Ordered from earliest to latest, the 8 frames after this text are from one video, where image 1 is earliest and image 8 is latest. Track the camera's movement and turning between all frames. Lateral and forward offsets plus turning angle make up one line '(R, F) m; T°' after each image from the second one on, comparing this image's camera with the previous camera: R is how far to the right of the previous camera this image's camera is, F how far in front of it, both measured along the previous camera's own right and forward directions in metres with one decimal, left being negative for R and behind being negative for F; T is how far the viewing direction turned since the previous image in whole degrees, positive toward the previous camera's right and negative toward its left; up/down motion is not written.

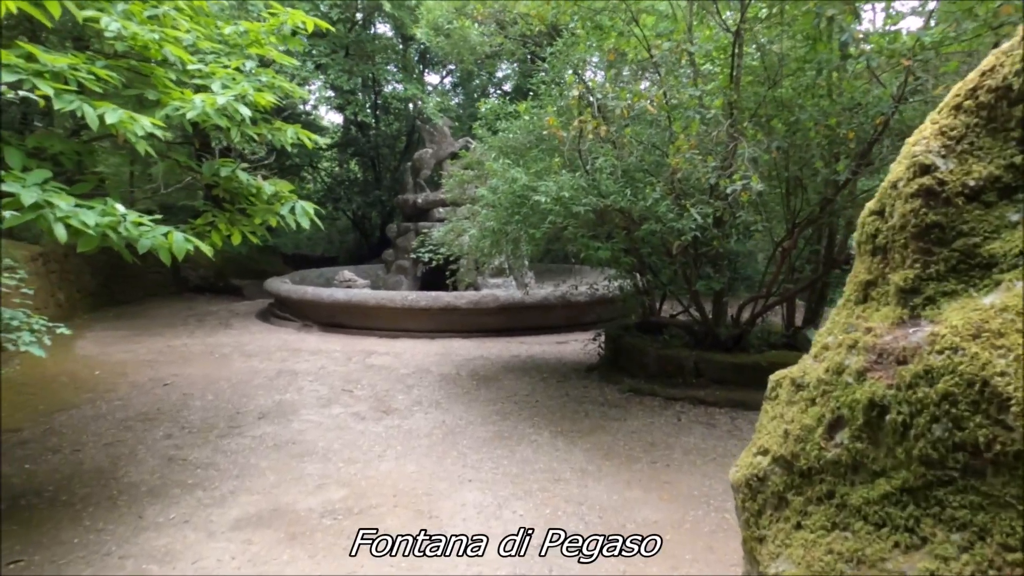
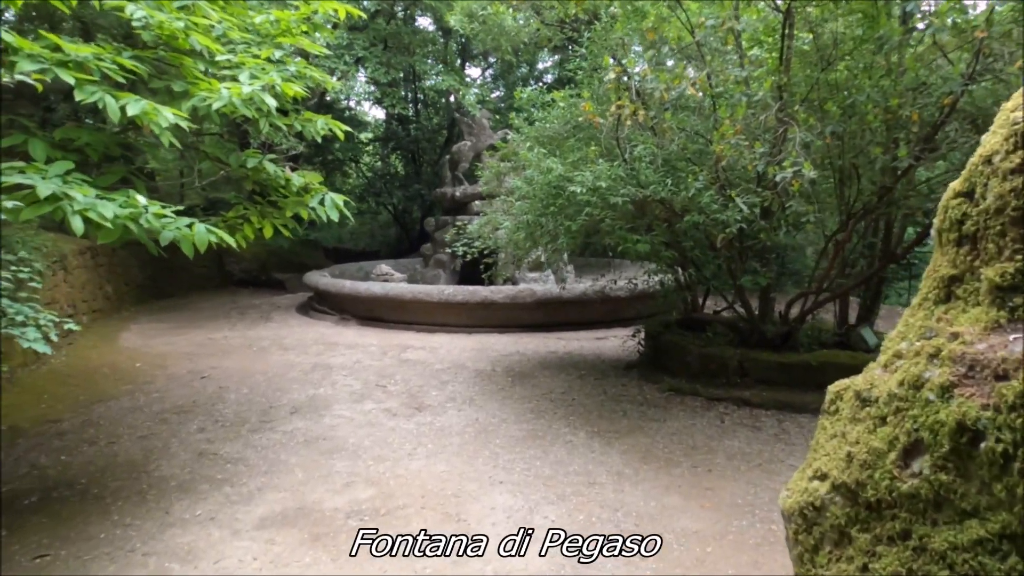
(0.0, +0.1) m; -4°
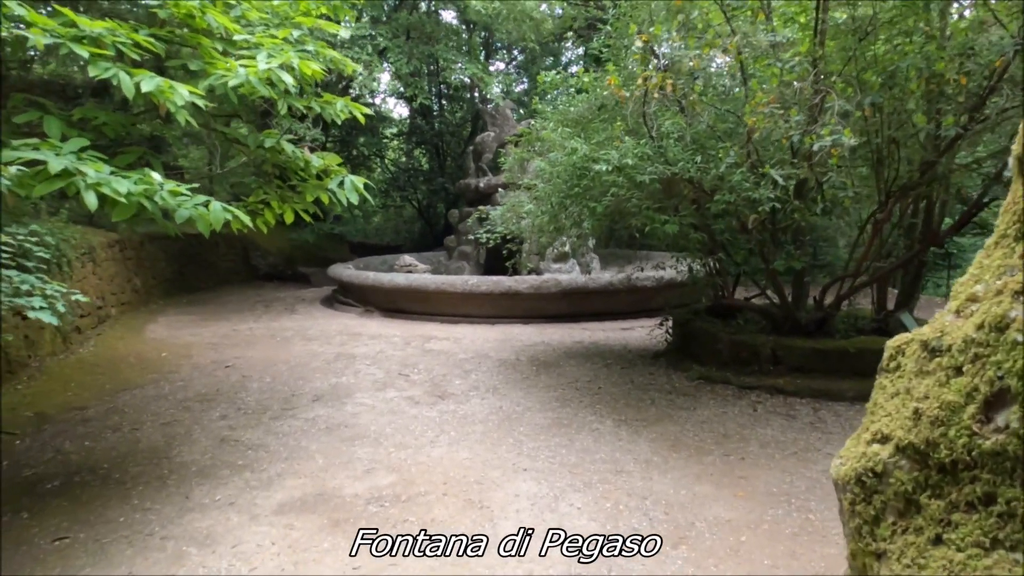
(0.0, +0.1) m; -2°
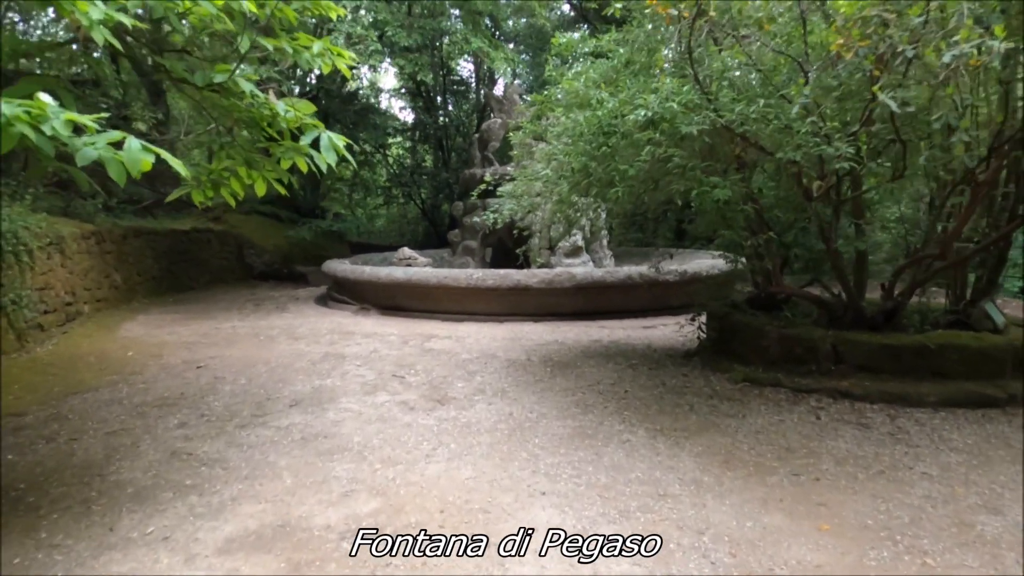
(0.0, +0.6) m; 0°
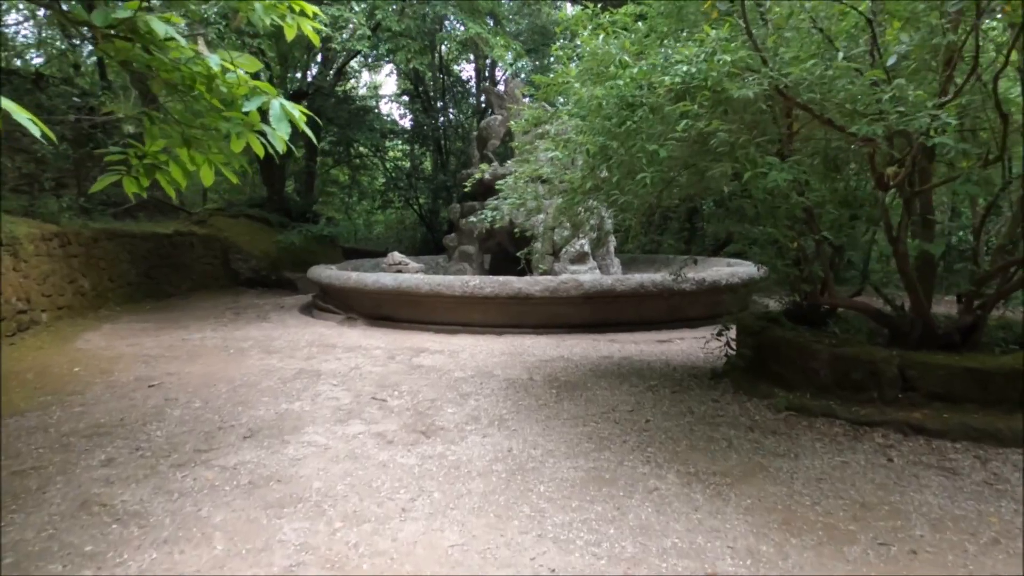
(0.0, +0.6) m; 0°
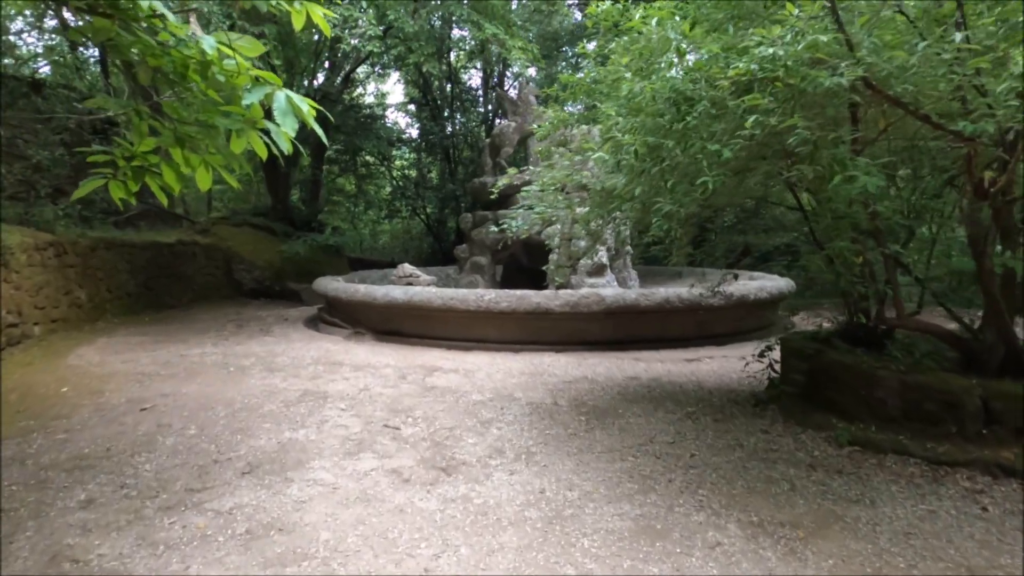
(-0.1, +0.3) m; 0°
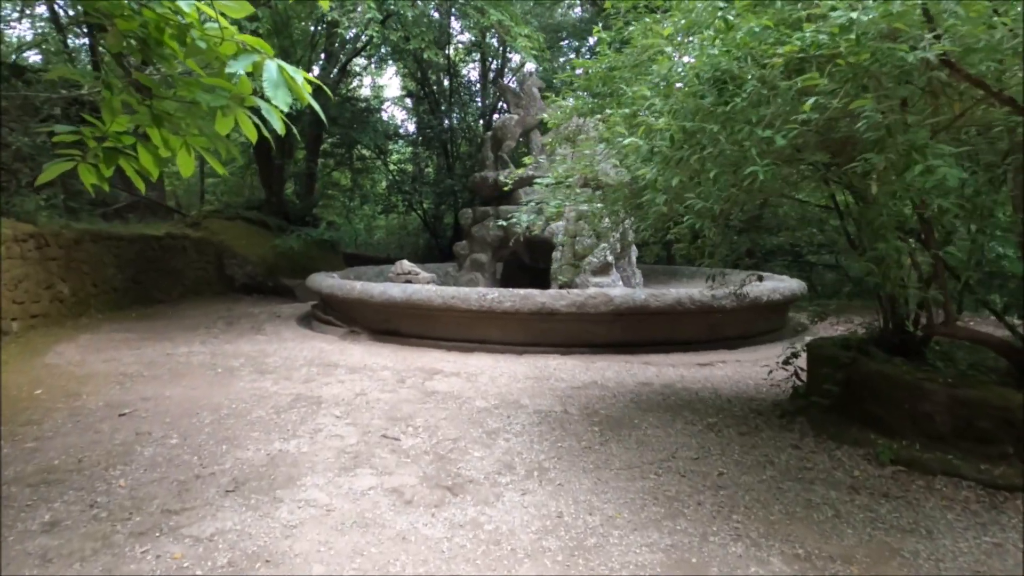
(-0.1, +0.2) m; 0°
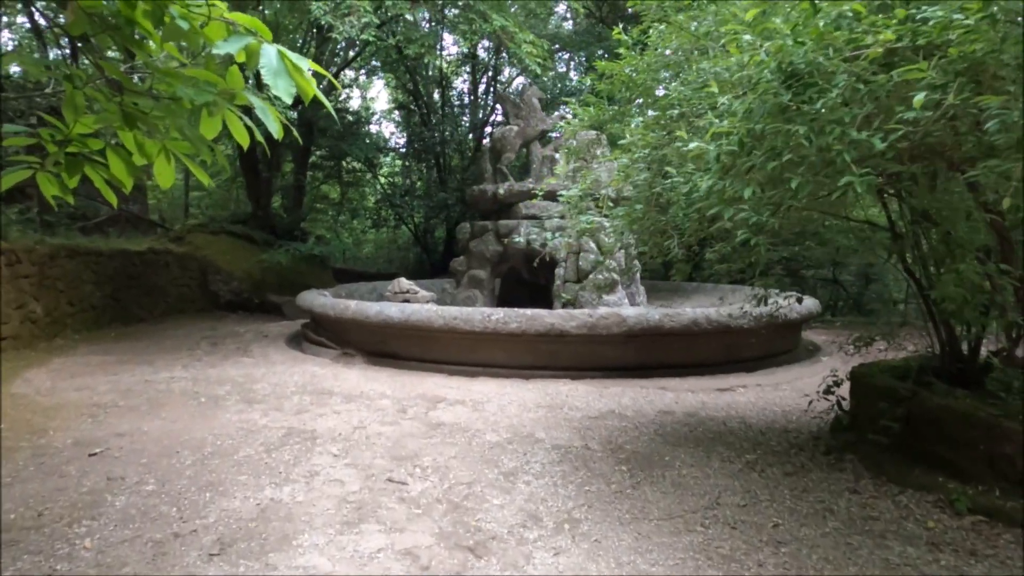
(-0.1, +0.3) m; +1°
